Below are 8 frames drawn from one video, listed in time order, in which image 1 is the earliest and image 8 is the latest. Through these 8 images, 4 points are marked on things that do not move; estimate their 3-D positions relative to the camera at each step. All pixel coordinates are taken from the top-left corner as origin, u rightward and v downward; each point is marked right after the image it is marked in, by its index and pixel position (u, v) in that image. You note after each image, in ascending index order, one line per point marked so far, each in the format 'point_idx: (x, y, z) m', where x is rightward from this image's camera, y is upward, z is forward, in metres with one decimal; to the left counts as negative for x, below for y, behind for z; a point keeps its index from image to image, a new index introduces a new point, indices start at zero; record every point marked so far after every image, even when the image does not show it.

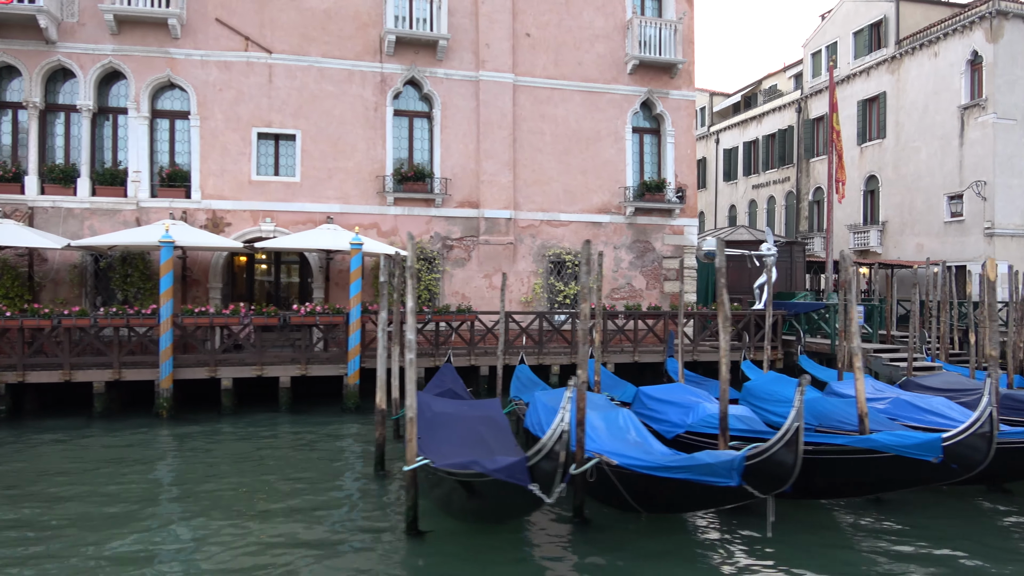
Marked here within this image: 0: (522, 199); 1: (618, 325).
0: (+0.2, +1.8, +16.0) m
1: (+2.1, -0.7, +15.2) m
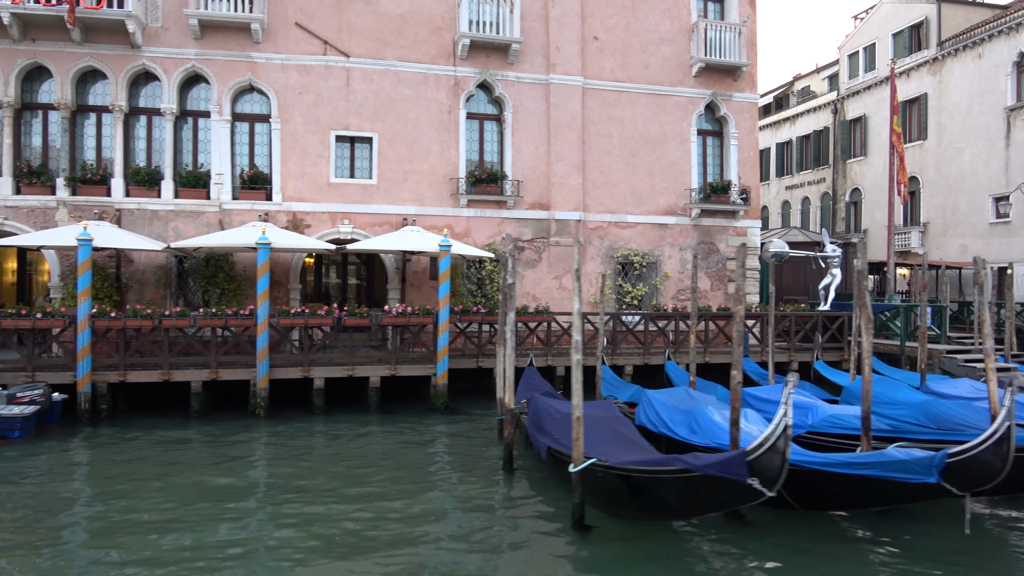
0: (+1.6, +1.8, +16.1) m
1: (+3.5, -0.8, +15.4) m
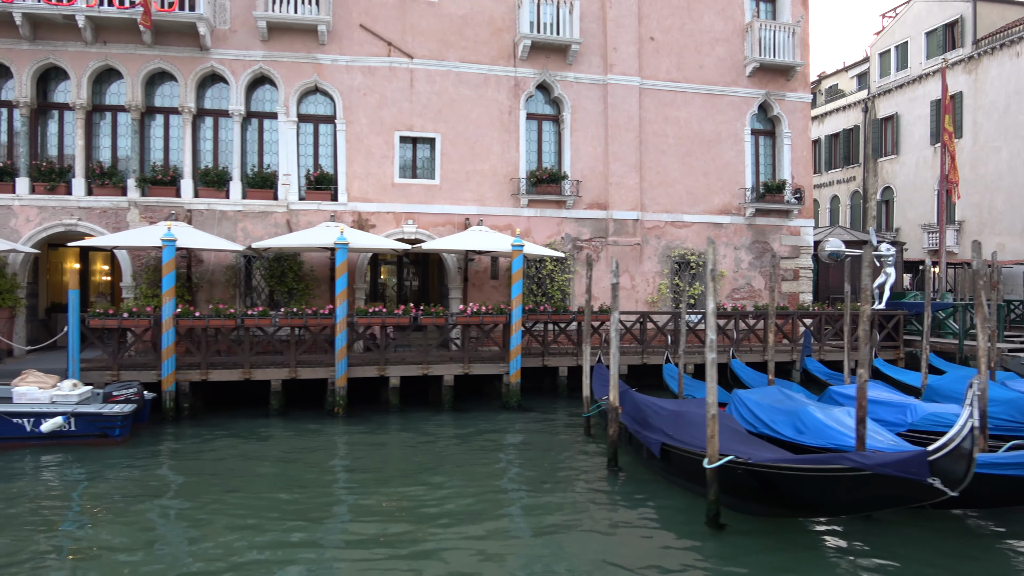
0: (+2.8, +1.8, +16.2) m
1: (+4.7, -0.7, +15.4) m
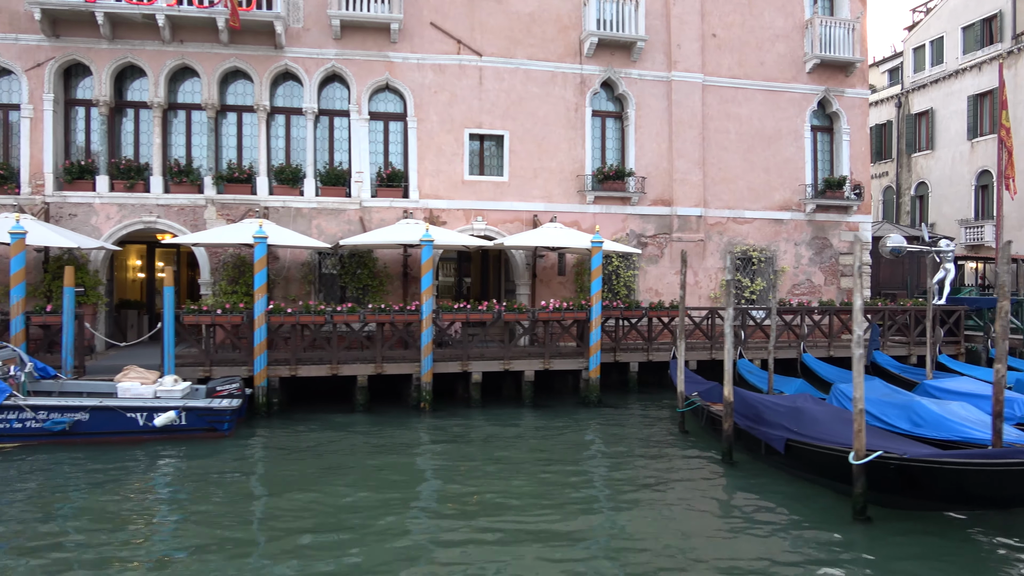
0: (+4.1, +1.9, +16.3) m
1: (+6.0, -0.7, +15.5) m
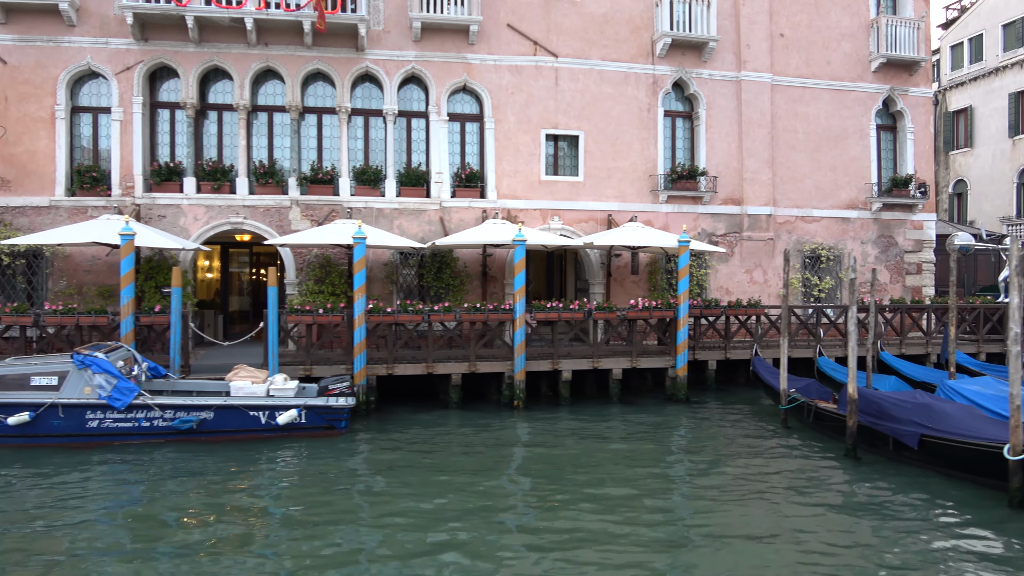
0: (+5.6, +1.9, +16.4) m
1: (+7.4, -0.6, +15.6) m
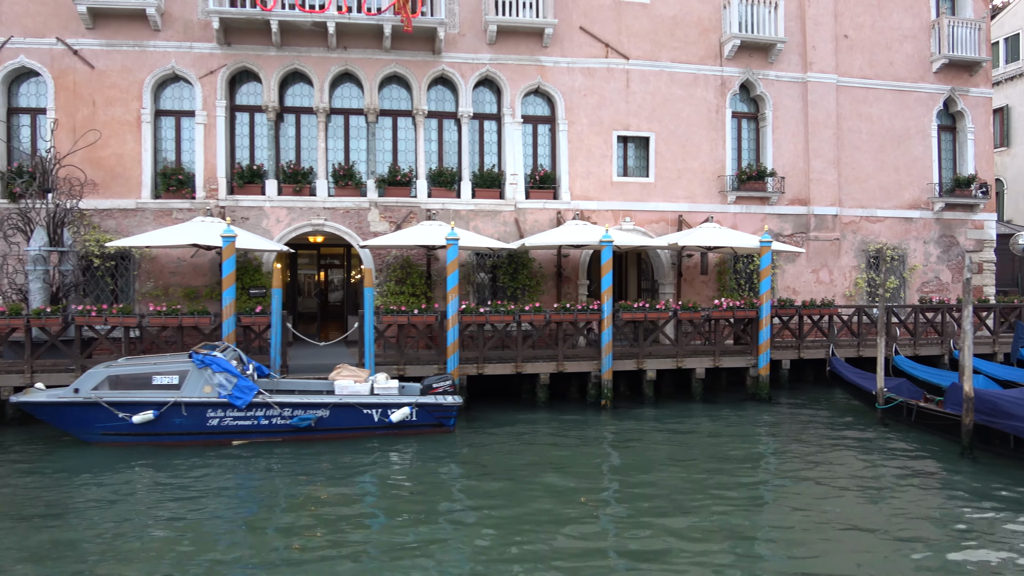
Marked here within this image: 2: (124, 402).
0: (+7.0, +1.9, +16.5) m
1: (+8.8, -0.6, +15.7) m
2: (-4.6, -1.4, +9.4) m
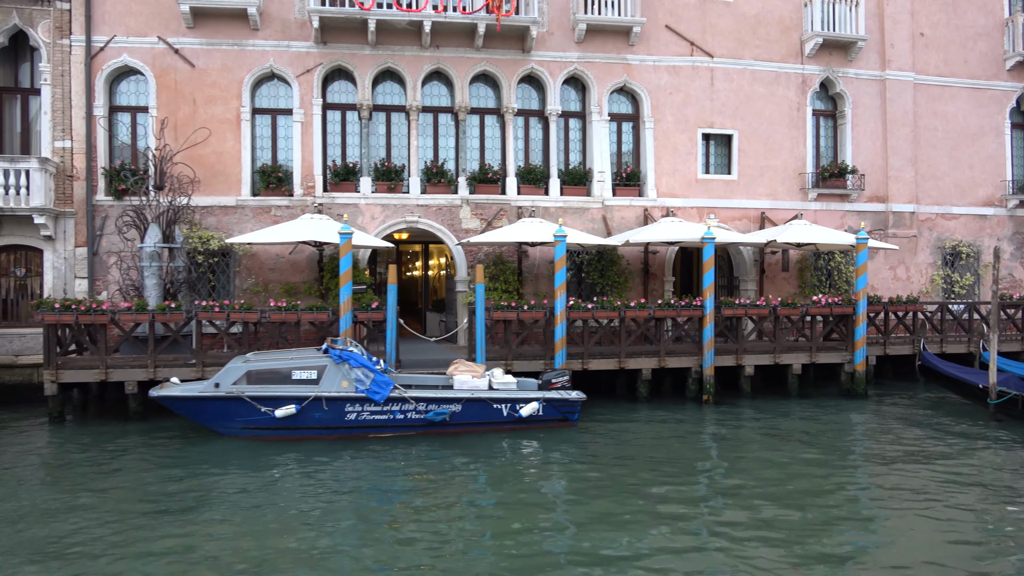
0: (+8.6, +2.0, +16.6) m
1: (+10.5, -0.5, +15.8) m
2: (-3.0, -1.3, +9.5) m
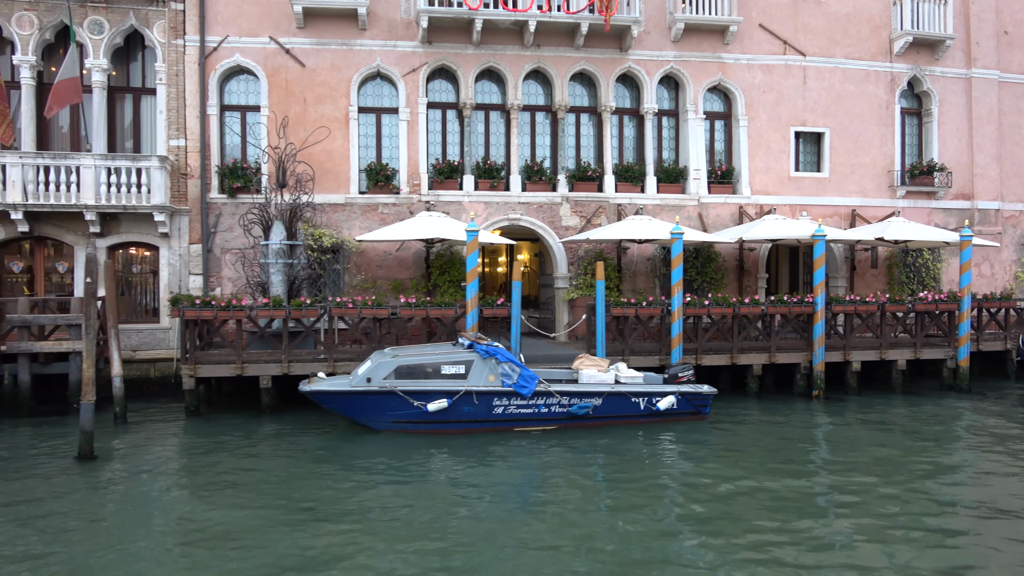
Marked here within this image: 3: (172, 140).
0: (+10.5, +2.1, +16.7) m
1: (+12.3, -0.5, +15.9) m
2: (-1.2, -1.3, +9.7) m
3: (-5.8, +2.5, +13.4) m
